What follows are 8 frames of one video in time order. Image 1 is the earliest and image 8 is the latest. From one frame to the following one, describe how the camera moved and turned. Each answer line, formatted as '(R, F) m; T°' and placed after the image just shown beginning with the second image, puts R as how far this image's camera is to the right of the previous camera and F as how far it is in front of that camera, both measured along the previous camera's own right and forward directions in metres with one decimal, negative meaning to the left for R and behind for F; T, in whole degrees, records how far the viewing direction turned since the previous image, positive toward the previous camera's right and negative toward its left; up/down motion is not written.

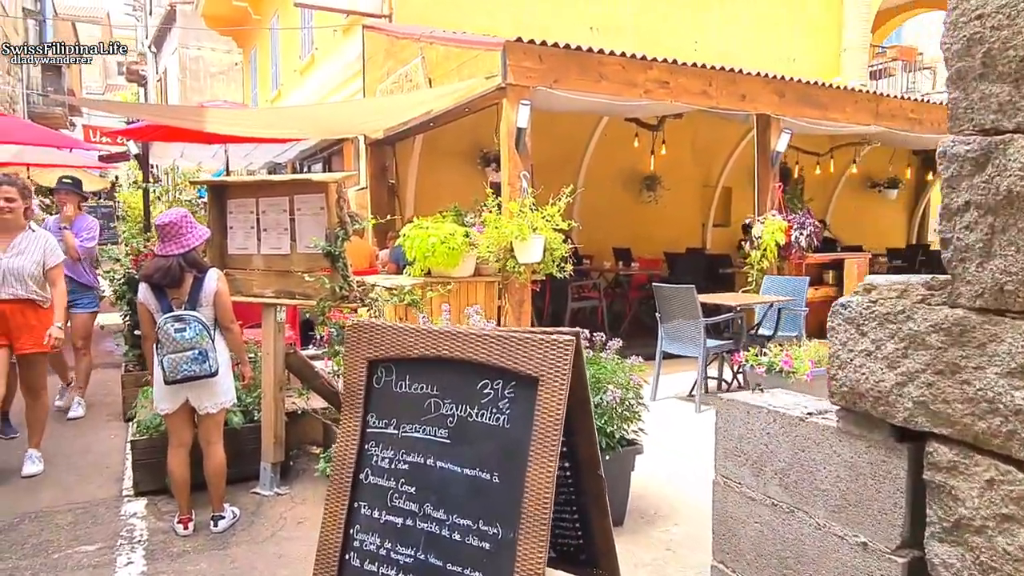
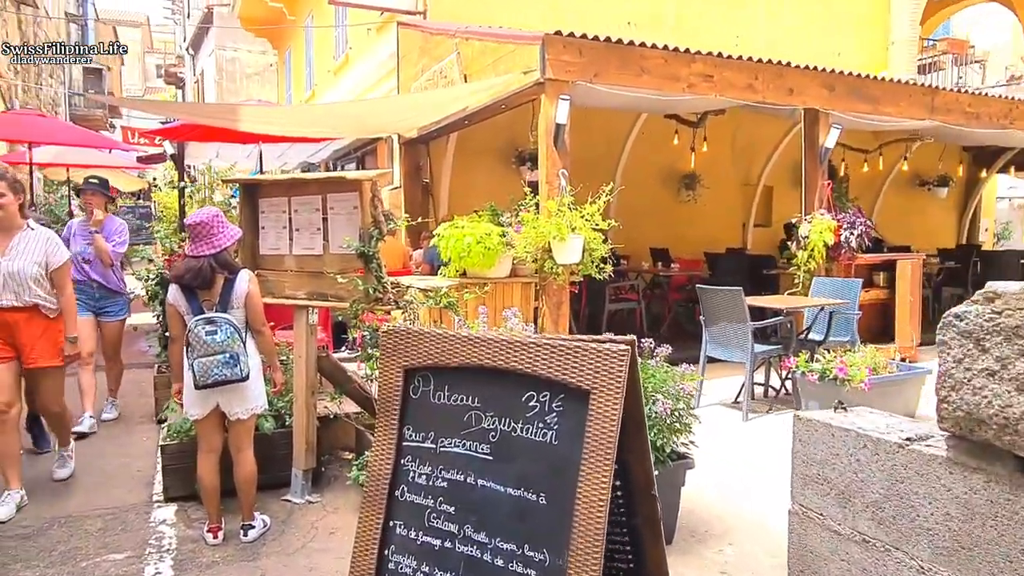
(-0.1, +0.2) m; -2°
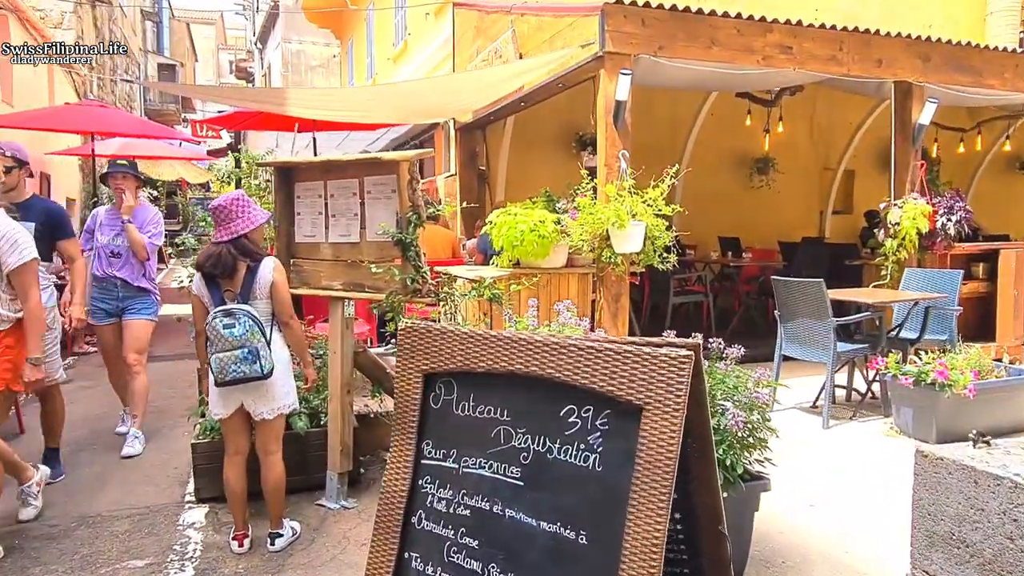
(+0.1, +0.4) m; -5°
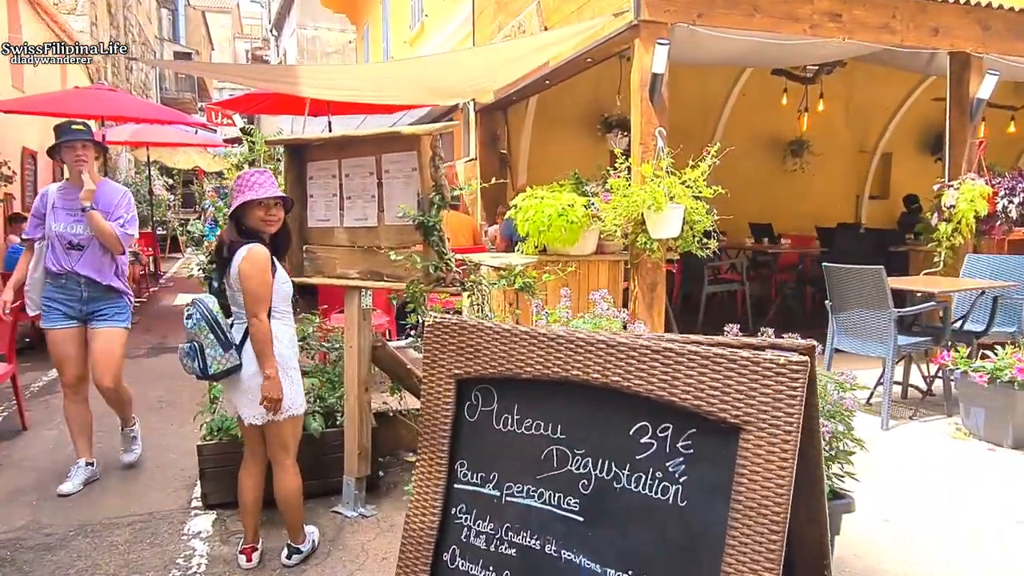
(-0.1, +0.4) m; -1°
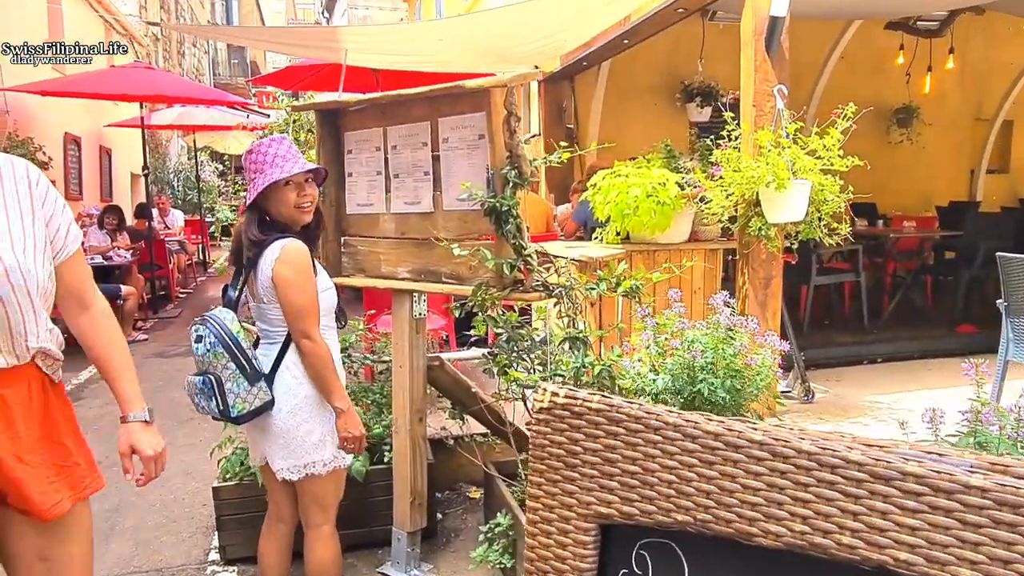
(-0.2, +0.9) m; -4°
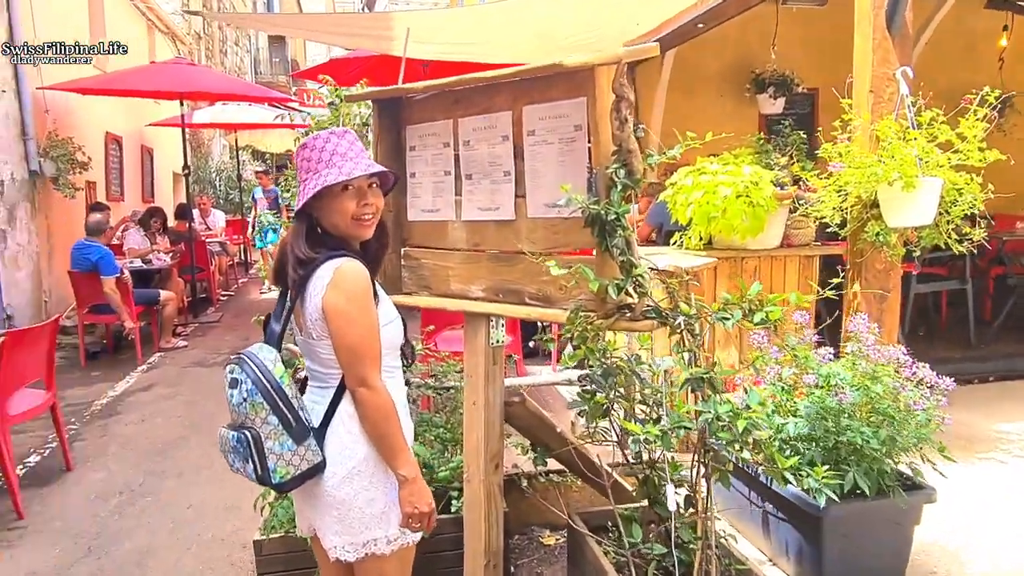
(-0.2, +0.5) m; -3°
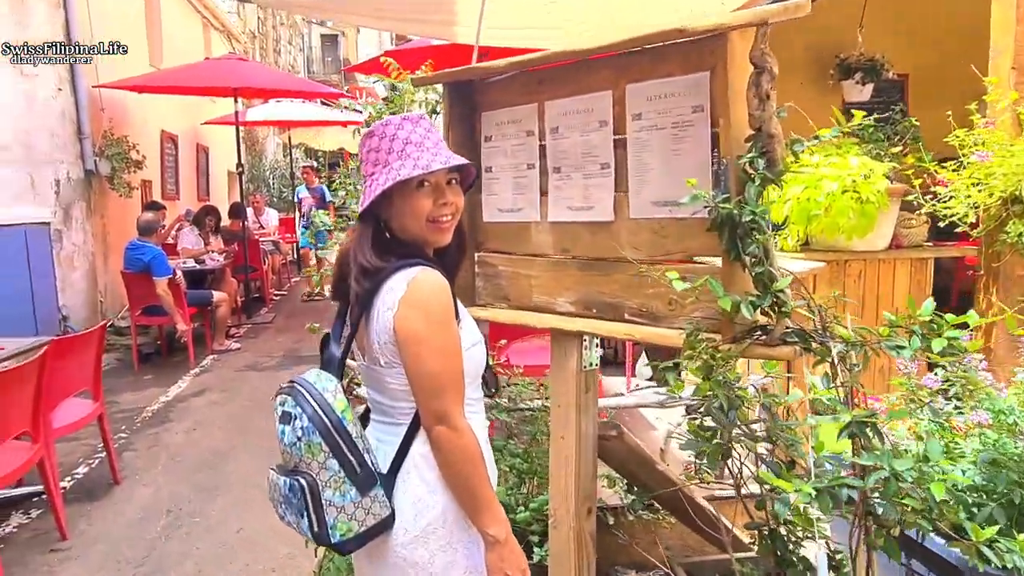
(-0.1, +0.4) m; -4°
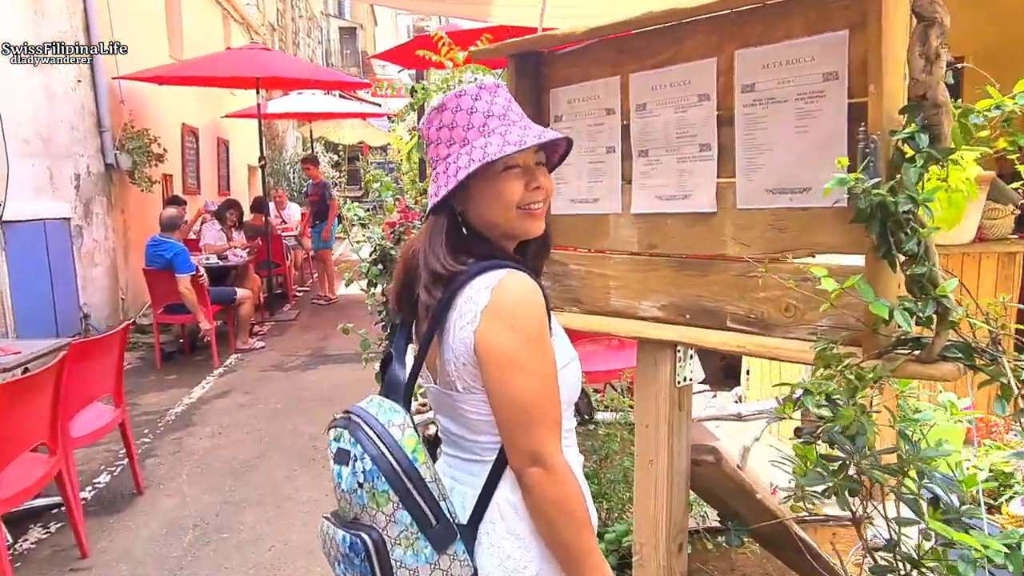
(-0.2, +0.3) m; -1°
